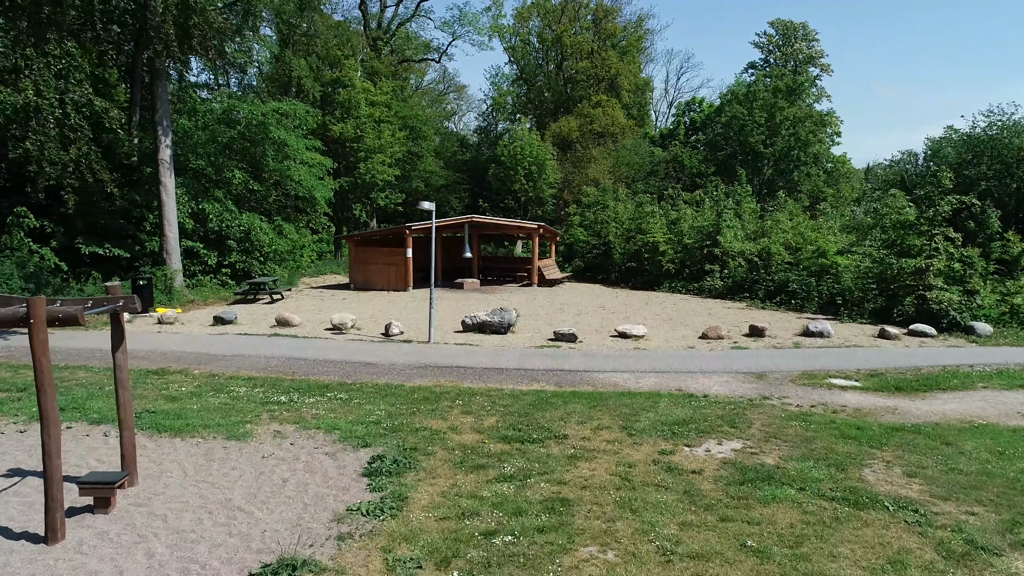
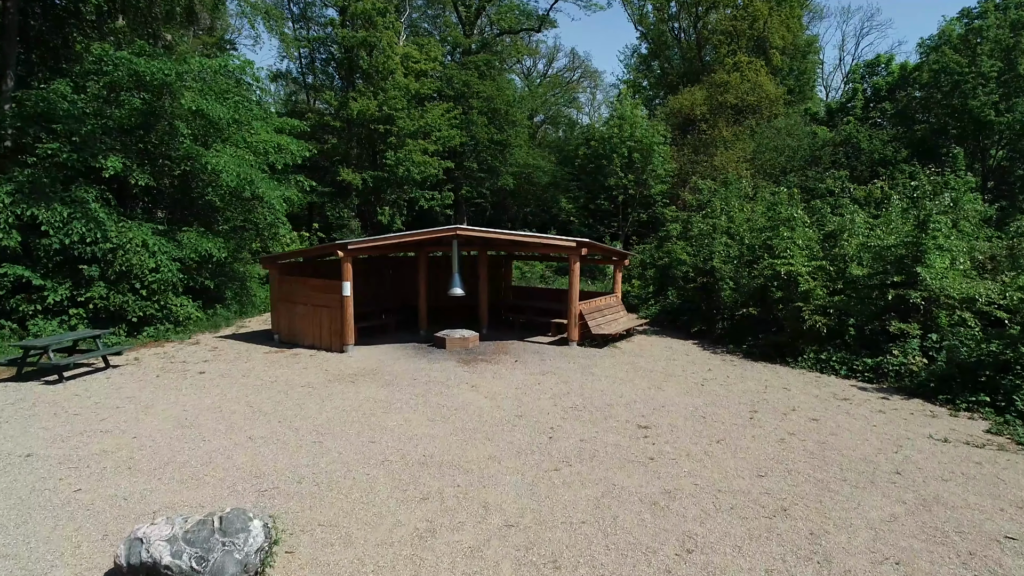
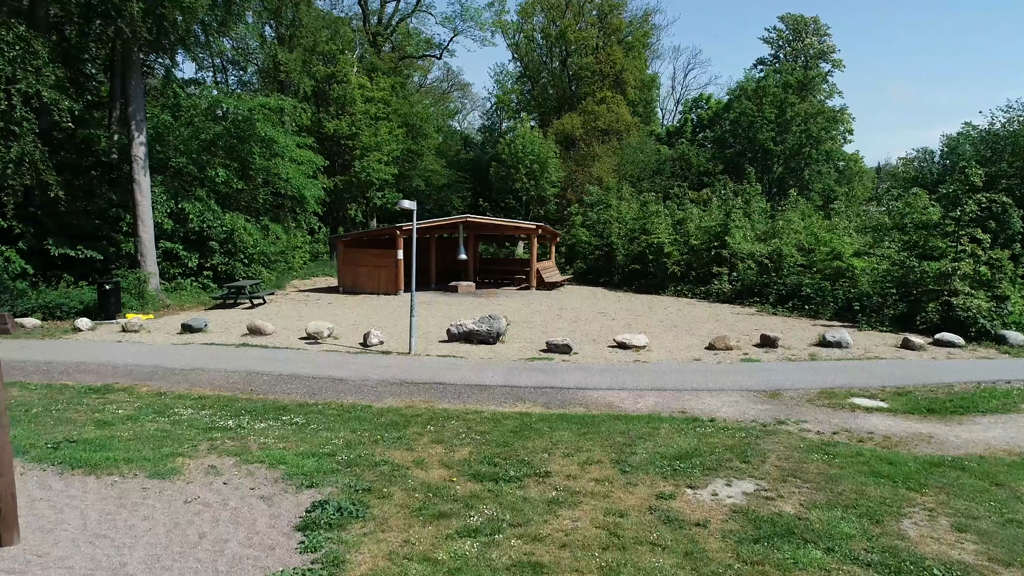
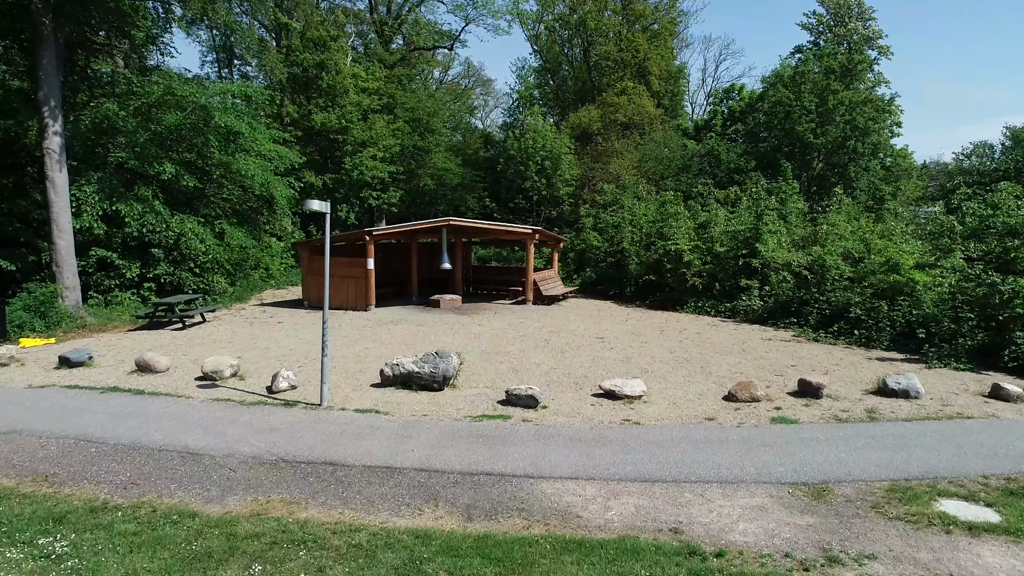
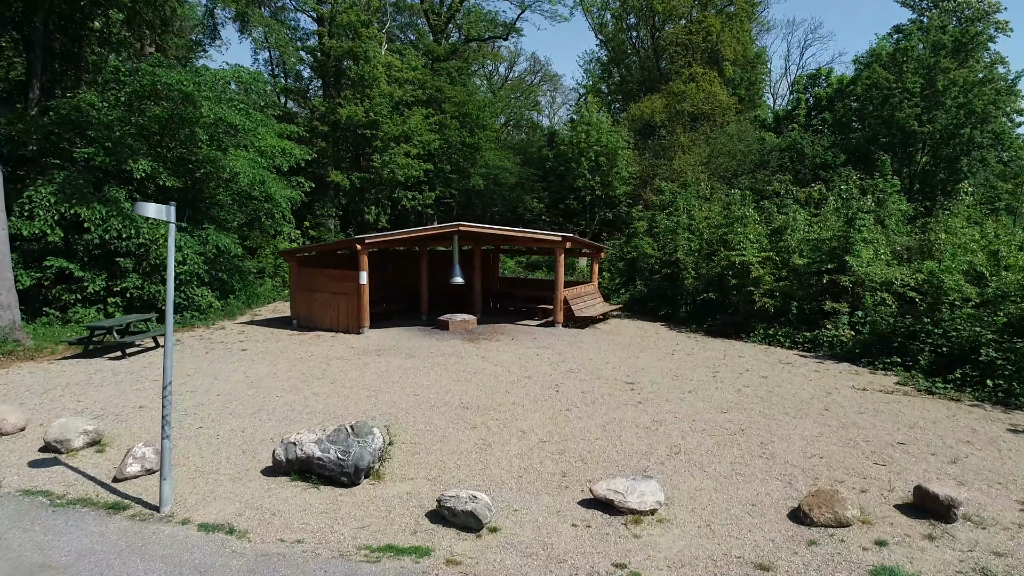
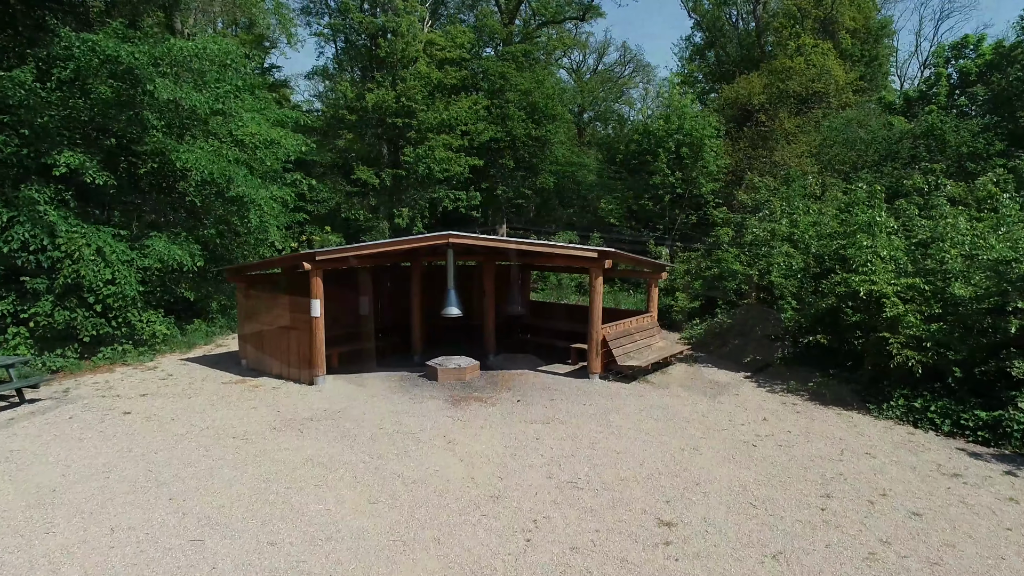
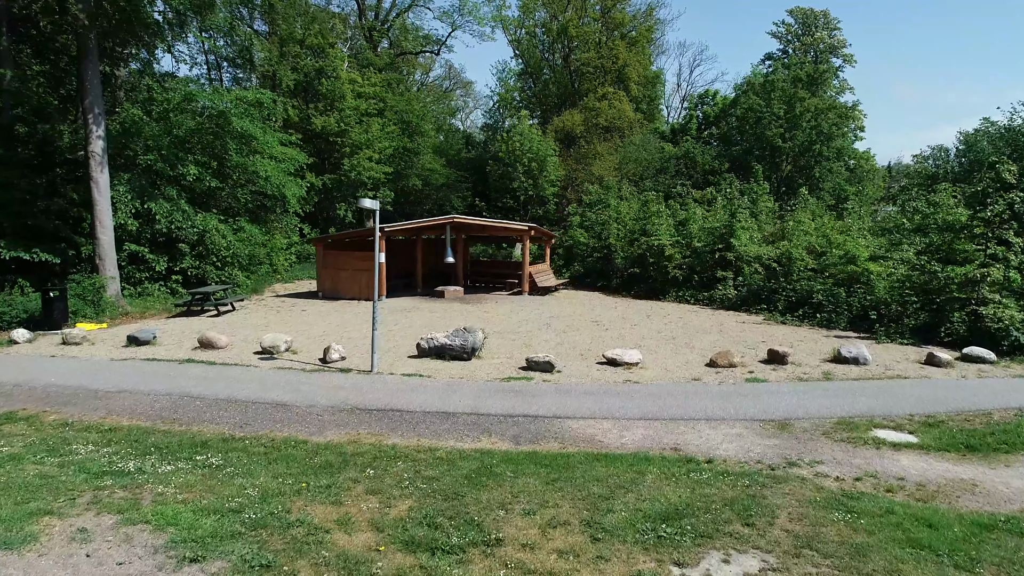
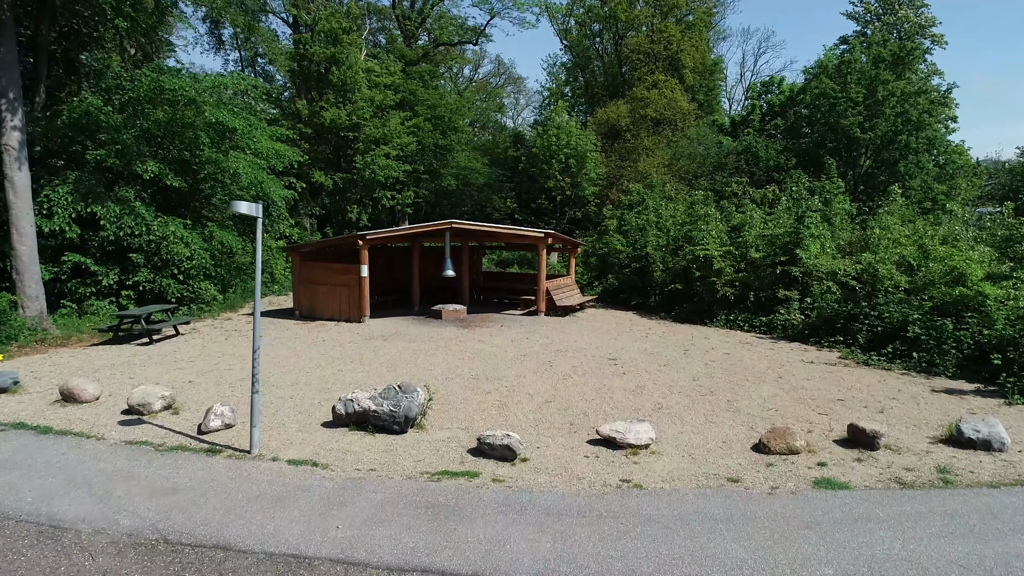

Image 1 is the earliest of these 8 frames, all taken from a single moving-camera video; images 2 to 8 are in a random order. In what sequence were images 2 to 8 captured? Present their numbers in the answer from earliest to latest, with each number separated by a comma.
3, 7, 4, 8, 5, 2, 6
